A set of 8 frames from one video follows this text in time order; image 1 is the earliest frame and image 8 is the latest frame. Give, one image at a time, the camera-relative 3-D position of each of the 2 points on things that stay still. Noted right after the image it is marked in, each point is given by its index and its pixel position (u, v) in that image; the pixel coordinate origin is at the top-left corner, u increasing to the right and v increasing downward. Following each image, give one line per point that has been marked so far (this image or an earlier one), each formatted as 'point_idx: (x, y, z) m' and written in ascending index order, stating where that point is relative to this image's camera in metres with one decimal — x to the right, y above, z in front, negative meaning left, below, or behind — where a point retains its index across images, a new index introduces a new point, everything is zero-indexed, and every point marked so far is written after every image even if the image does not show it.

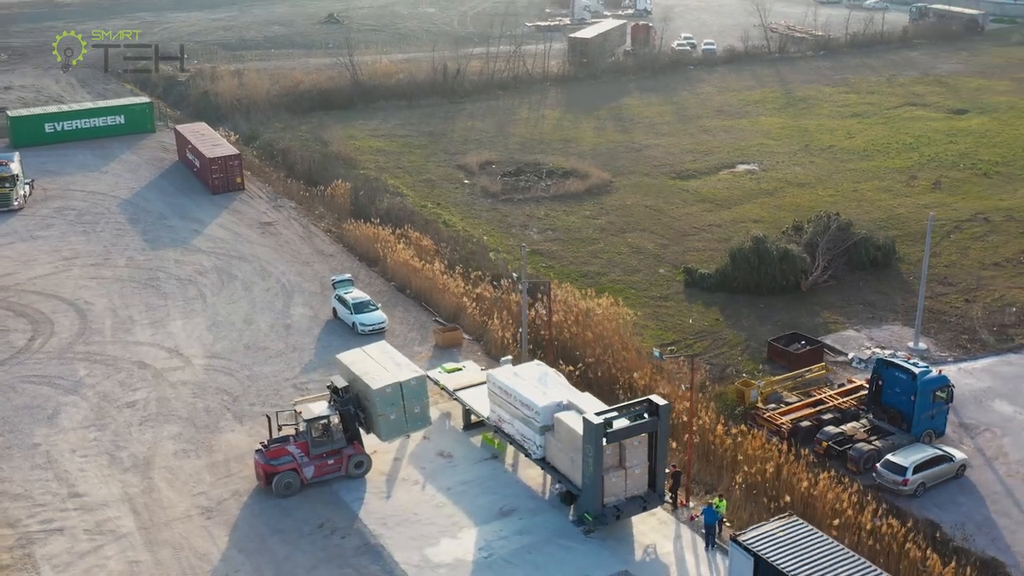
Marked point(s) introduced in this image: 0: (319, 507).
0: (-3.0, -3.4, +17.5) m
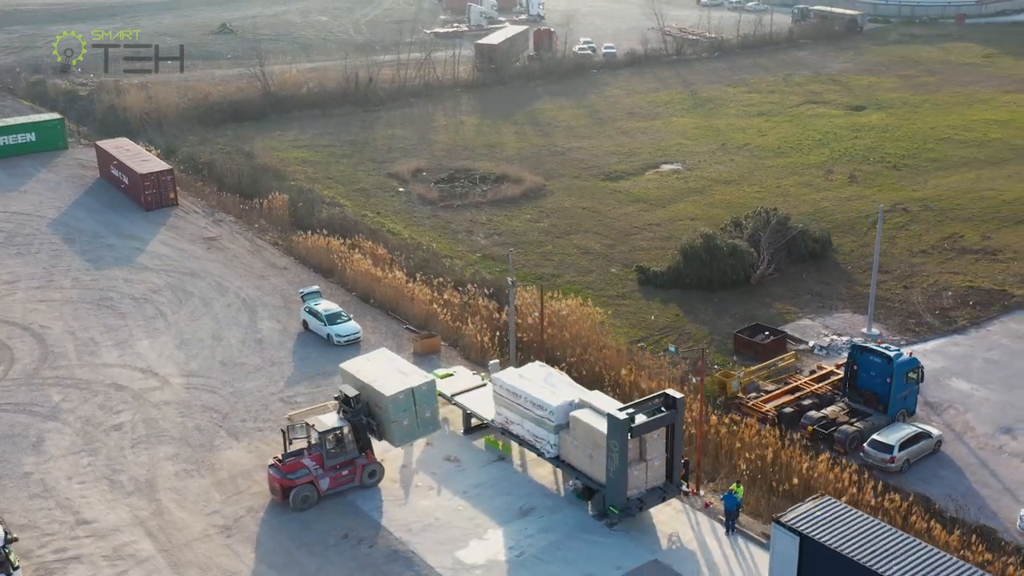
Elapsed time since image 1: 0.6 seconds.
0: (-2.7, -3.5, +17.5) m
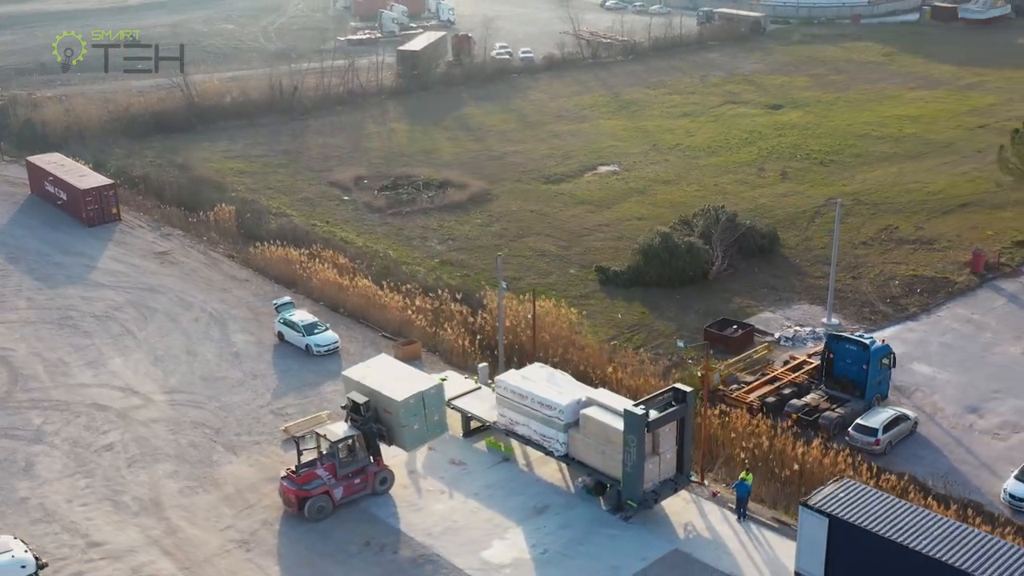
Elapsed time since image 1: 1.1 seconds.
0: (-2.4, -3.7, +17.6) m
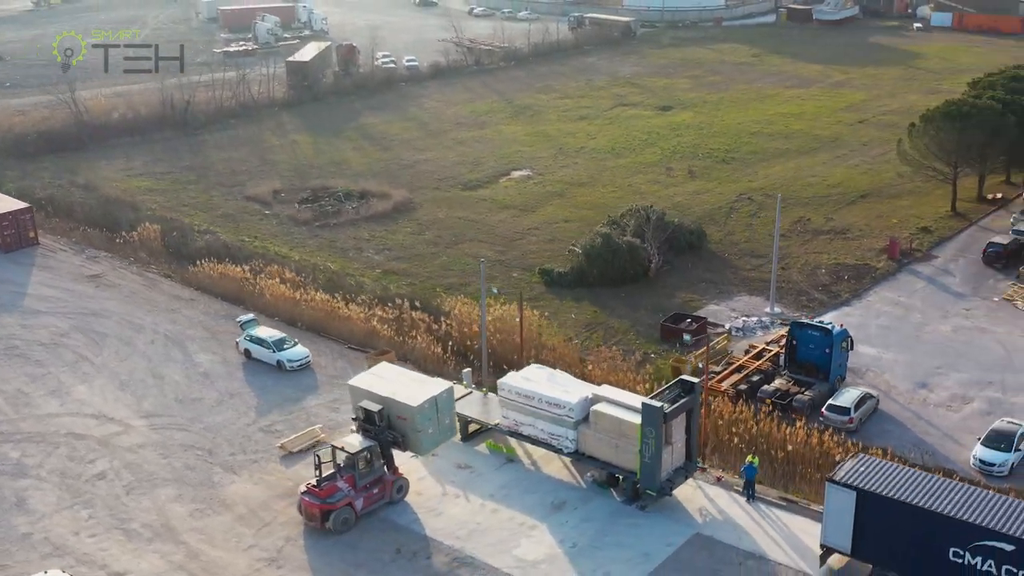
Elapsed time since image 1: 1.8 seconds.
0: (-2.0, -3.8, +17.7) m
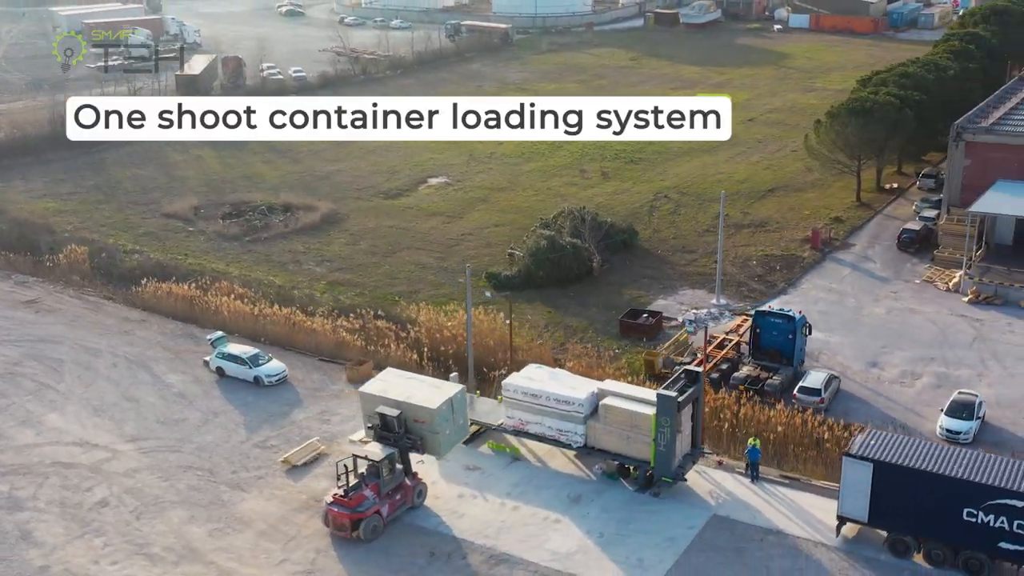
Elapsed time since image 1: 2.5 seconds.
0: (-1.6, -4.0, +17.9) m
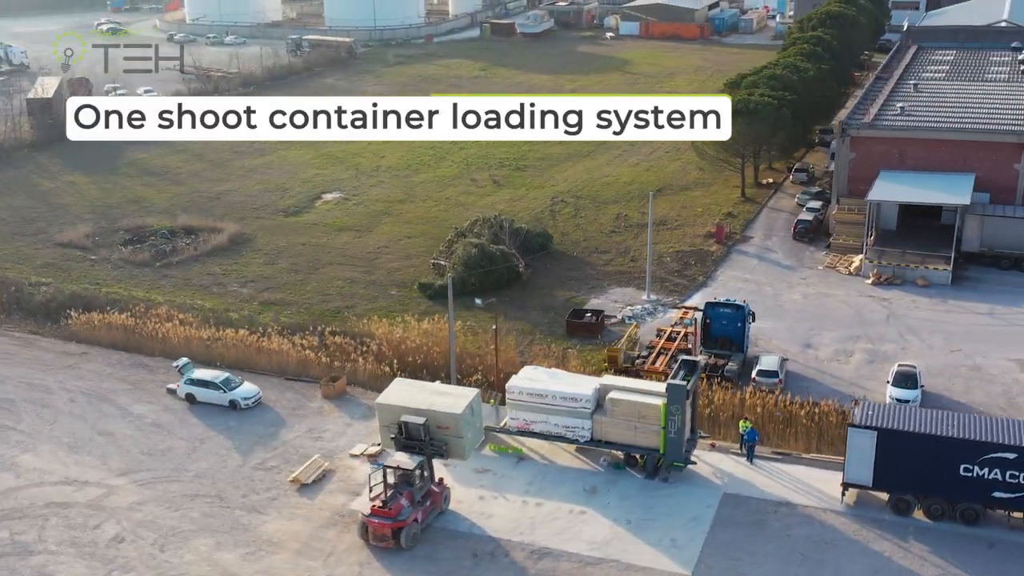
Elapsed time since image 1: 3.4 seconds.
0: (-1.0, -4.1, +18.3) m
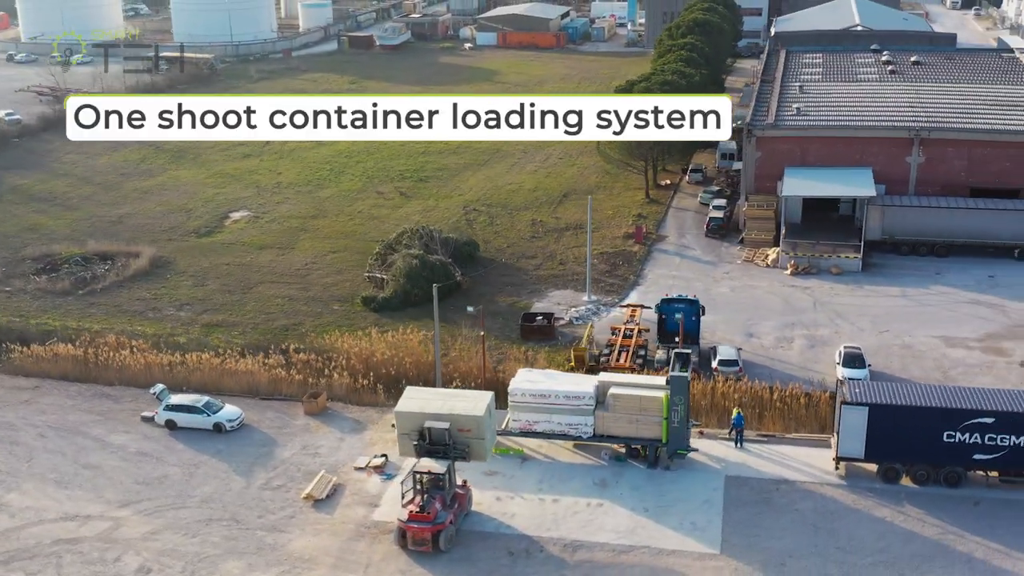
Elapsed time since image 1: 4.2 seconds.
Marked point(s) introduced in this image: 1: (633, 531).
0: (-0.5, -4.2, +18.8) m
1: (+2.0, -4.1, +19.1) m
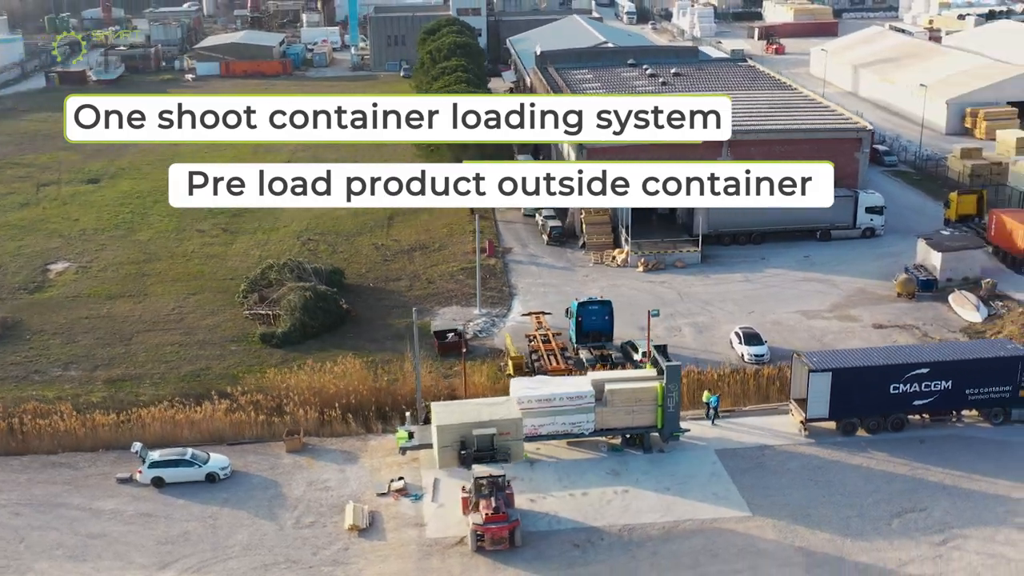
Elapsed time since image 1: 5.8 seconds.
0: (+0.6, -4.5, +20.0) m
1: (+2.9, -4.1, +21.1) m
